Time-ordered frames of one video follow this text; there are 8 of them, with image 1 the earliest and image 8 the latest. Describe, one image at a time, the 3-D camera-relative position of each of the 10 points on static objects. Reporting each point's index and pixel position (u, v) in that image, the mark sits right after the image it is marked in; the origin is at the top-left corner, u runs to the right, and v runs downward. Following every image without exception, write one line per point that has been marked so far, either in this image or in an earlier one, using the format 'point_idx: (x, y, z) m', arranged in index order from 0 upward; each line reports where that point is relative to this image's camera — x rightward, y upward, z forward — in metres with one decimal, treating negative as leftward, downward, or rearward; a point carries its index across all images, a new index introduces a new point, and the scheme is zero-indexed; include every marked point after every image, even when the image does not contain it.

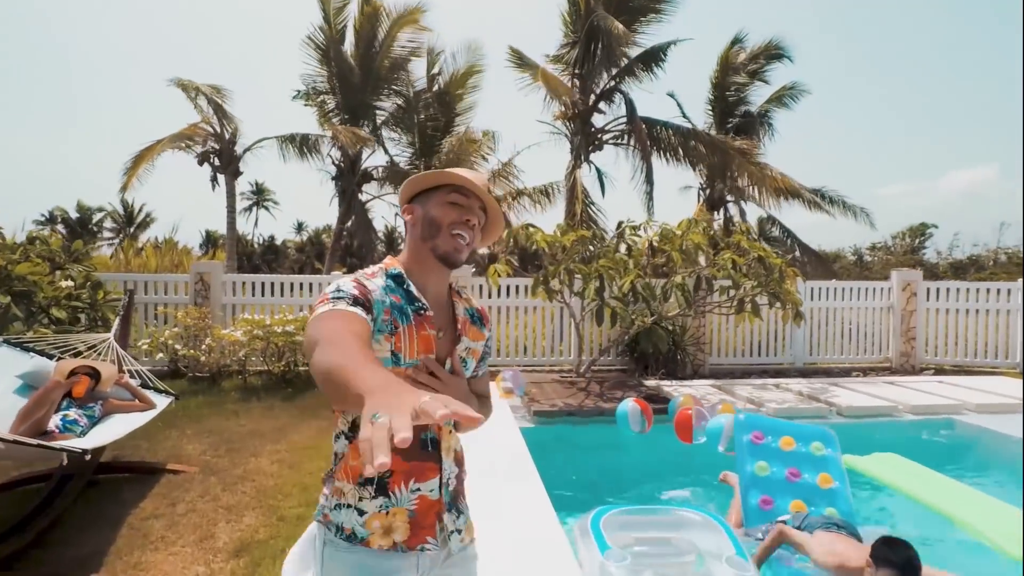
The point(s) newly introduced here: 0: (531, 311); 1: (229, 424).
0: (+0.3, -0.3, +9.1) m
1: (-2.7, -1.3, +6.0) m
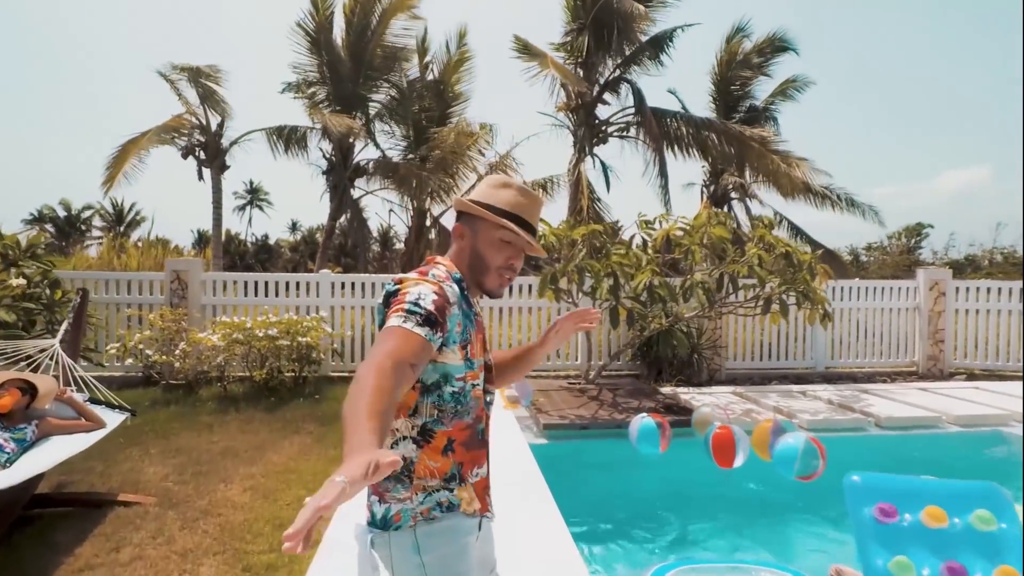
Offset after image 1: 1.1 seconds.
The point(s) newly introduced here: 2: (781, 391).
0: (+0.3, -0.3, +8.4) m
1: (-2.6, -1.3, +5.3) m
2: (+3.3, -1.3, +7.8) m
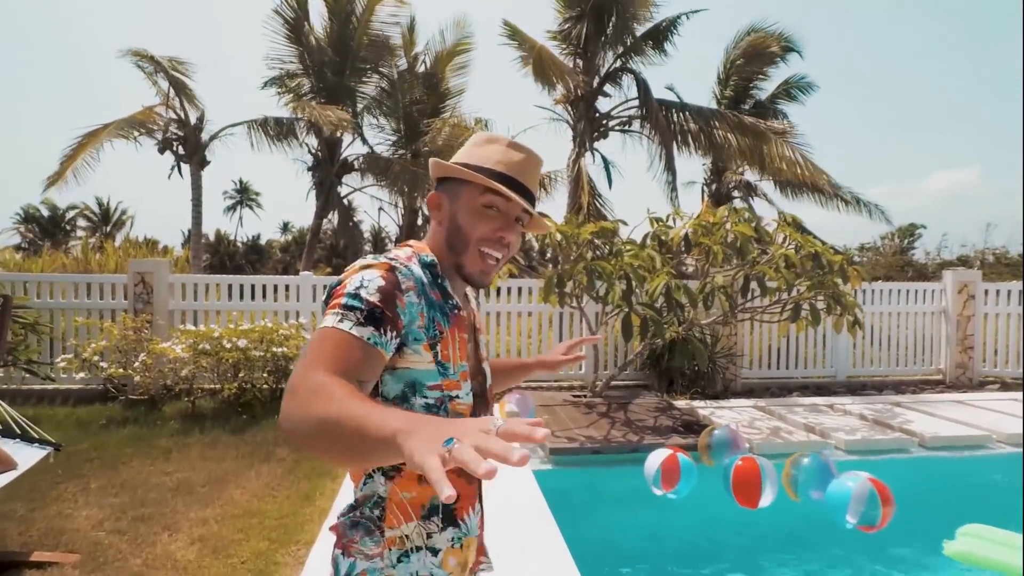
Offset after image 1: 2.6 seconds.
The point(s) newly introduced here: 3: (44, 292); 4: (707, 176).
0: (+0.3, -0.4, +7.7) m
1: (-2.6, -1.3, +4.5) m
2: (+3.3, -1.3, +7.1) m
3: (-5.3, -0.1, +7.1) m
4: (+5.5, +3.2, +17.7) m
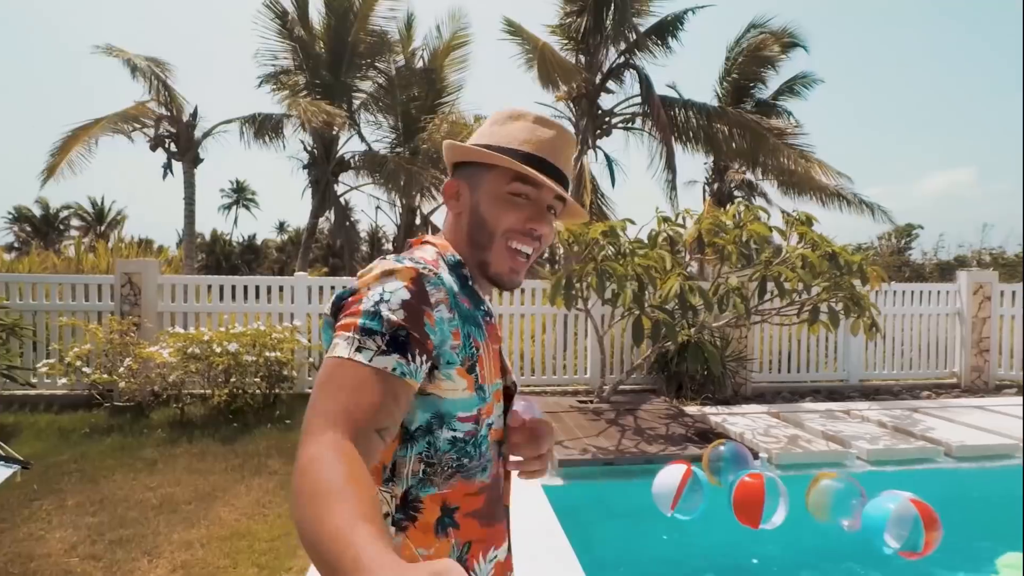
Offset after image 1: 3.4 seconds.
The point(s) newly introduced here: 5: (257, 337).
0: (+0.3, -0.4, +7.4) m
1: (-2.5, -1.3, +4.2) m
2: (+3.3, -1.3, +6.9) m
3: (-5.3, -0.1, +6.8) m
4: (+5.4, +3.1, +17.5) m
5: (-2.6, -0.5, +6.3) m
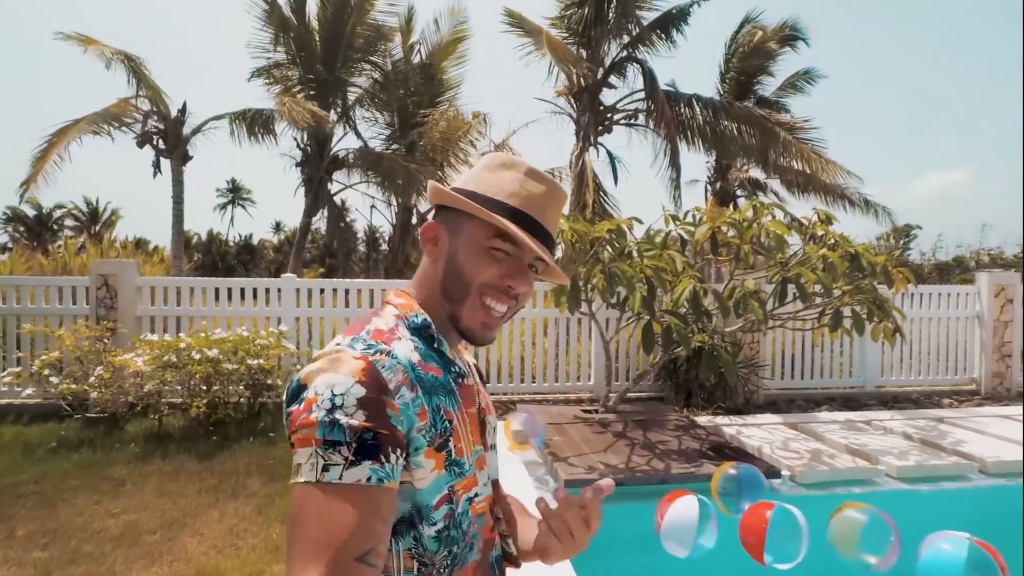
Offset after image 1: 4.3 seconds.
0: (+0.3, -0.4, +7.0) m
1: (-2.5, -1.4, +3.8) m
2: (+3.3, -1.4, +6.5) m
3: (-5.3, -0.1, +6.4) m
4: (+5.4, +3.1, +17.1) m
5: (-2.6, -0.5, +5.9) m
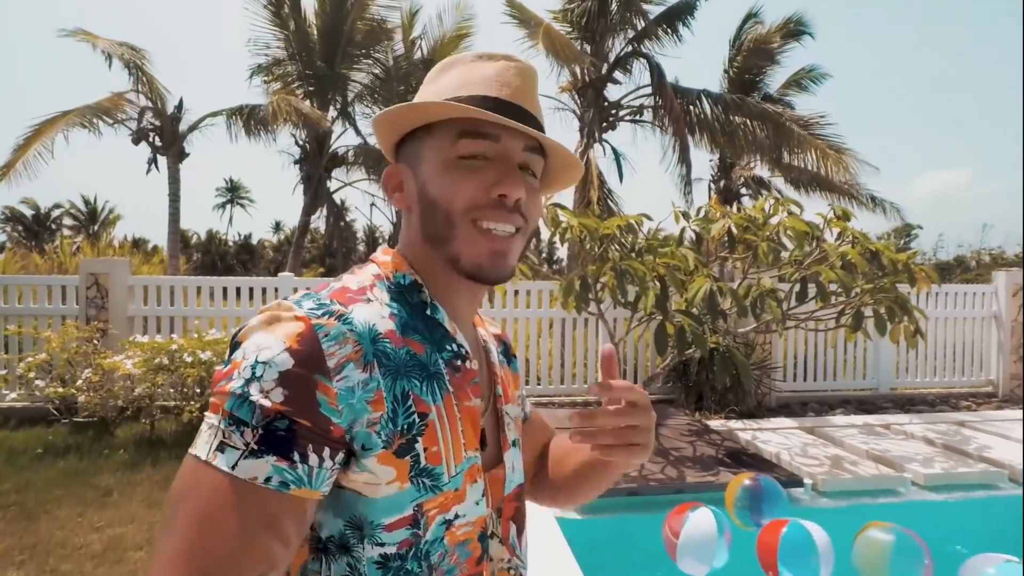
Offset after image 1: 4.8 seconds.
0: (+0.4, -0.4, +6.8) m
1: (-2.5, -1.4, +3.6) m
2: (+3.4, -1.4, +6.2) m
3: (-5.2, -0.1, +6.2) m
4: (+5.5, +3.1, +16.9) m
5: (-2.5, -0.5, +5.7) m
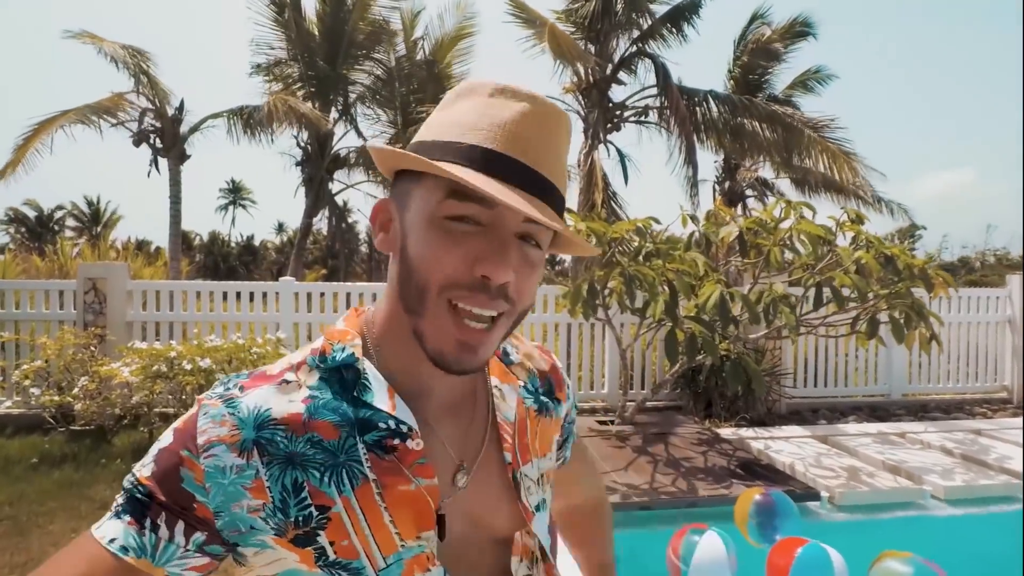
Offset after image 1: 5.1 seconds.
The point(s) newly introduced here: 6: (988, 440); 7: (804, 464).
0: (+0.4, -0.4, +6.7) m
1: (-2.4, -1.4, +3.5) m
2: (+3.5, -1.4, +6.1) m
3: (-5.1, -0.1, +6.0) m
4: (+5.5, +3.1, +16.7) m
5: (-2.5, -0.6, +5.6) m
6: (+4.3, -1.4, +5.7) m
7: (+2.3, -1.4, +4.9) m
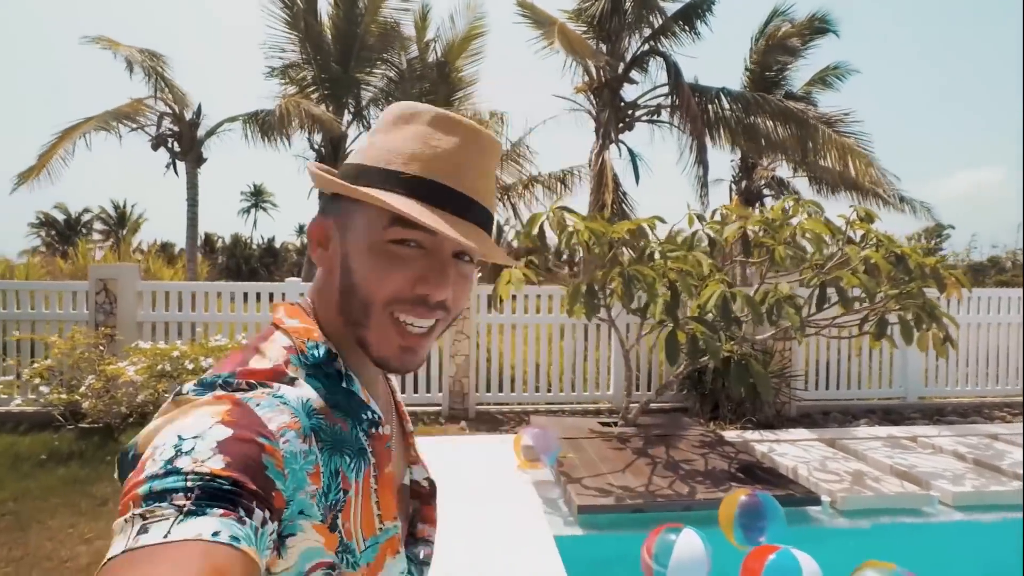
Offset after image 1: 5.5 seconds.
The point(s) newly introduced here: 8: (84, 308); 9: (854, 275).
0: (+0.5, -0.4, +6.6) m
1: (-2.5, -1.4, +3.5) m
2: (+3.5, -1.4, +6.0) m
3: (-5.1, -0.1, +6.2) m
4: (+5.9, +3.0, +16.5) m
5: (-2.5, -0.6, +5.6) m
6: (+4.3, -1.4, +5.5) m
7: (+2.3, -1.4, +4.8) m
8: (-4.3, -0.2, +6.3) m
9: (+2.8, +0.1, +5.1) m
